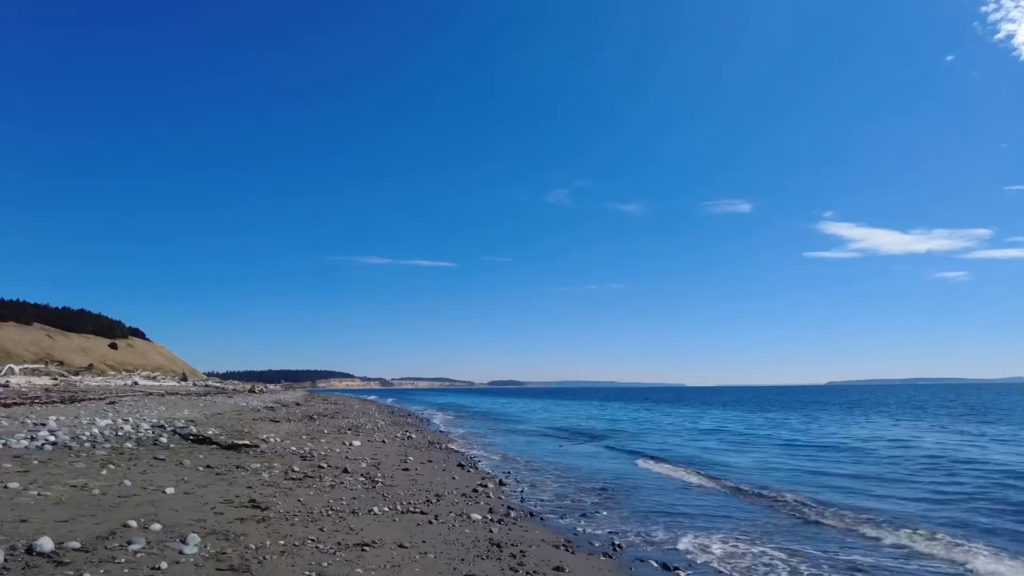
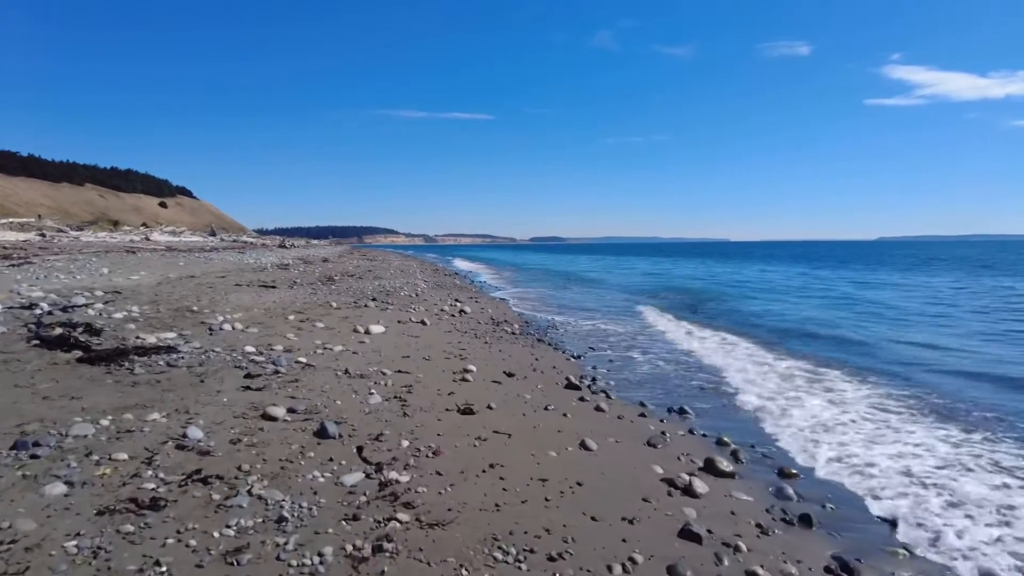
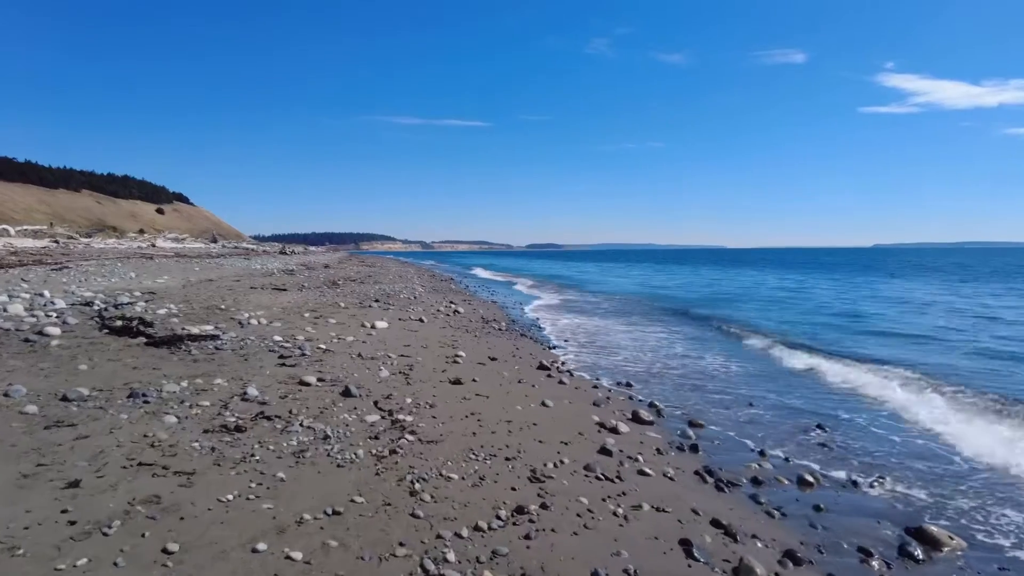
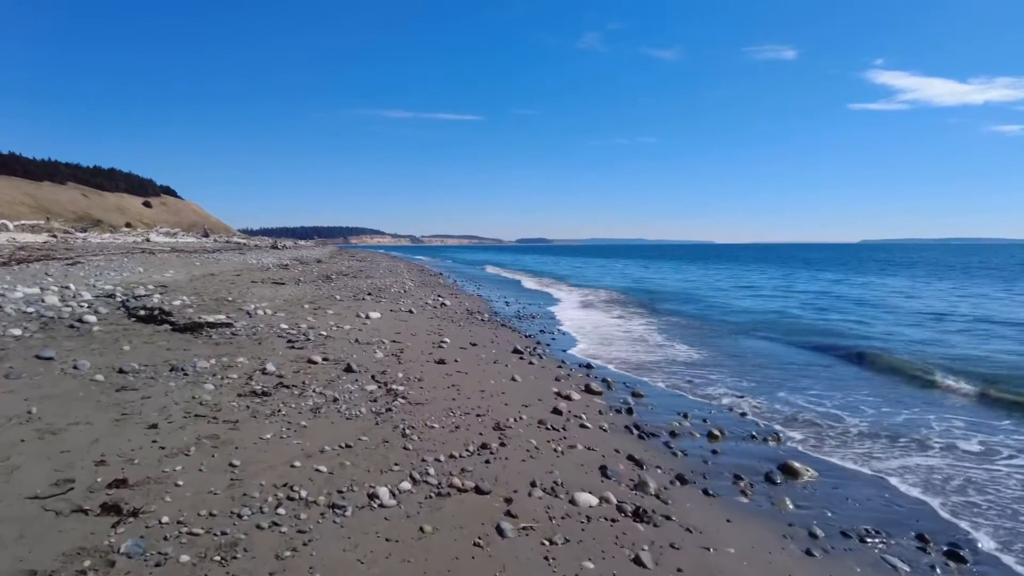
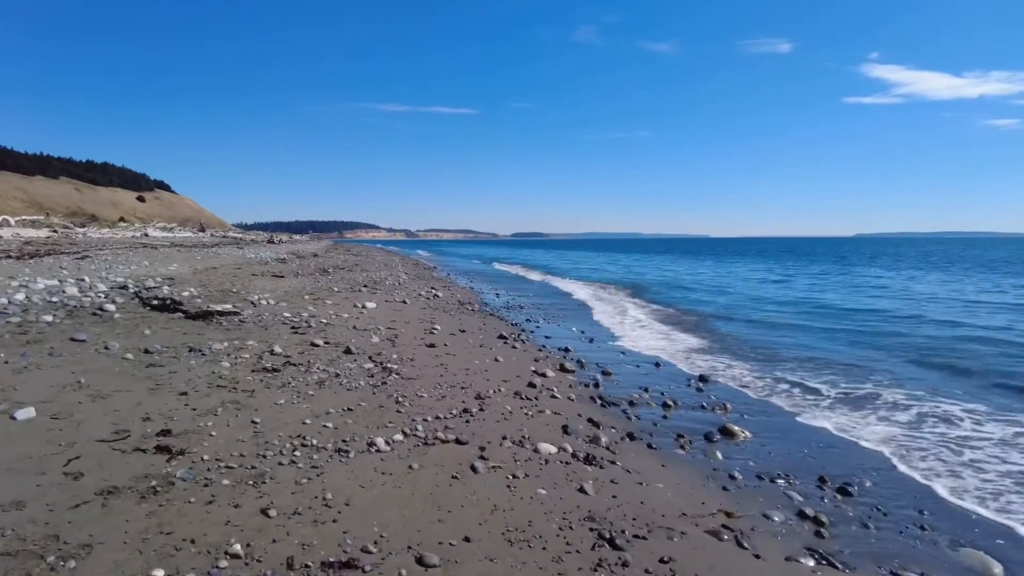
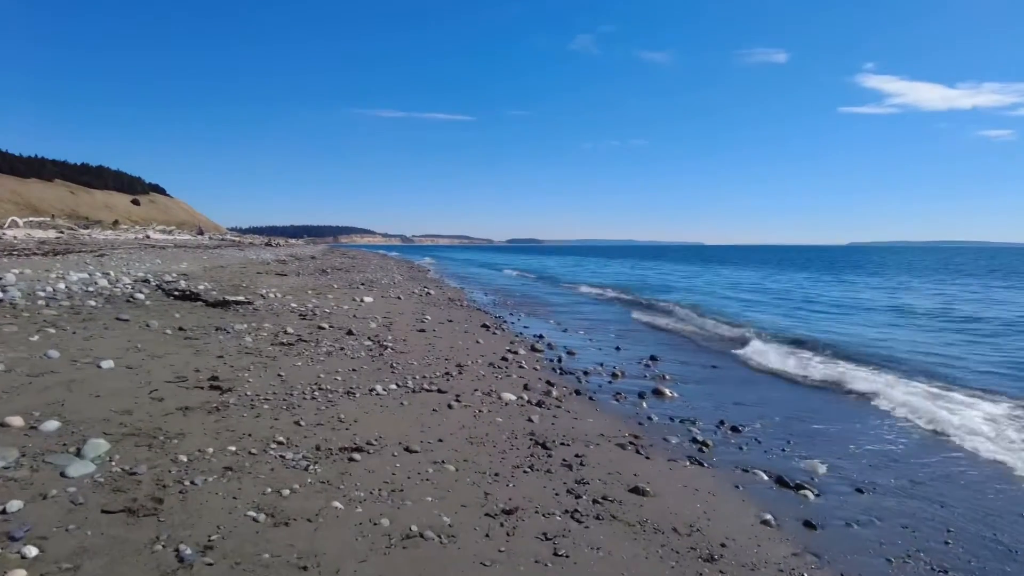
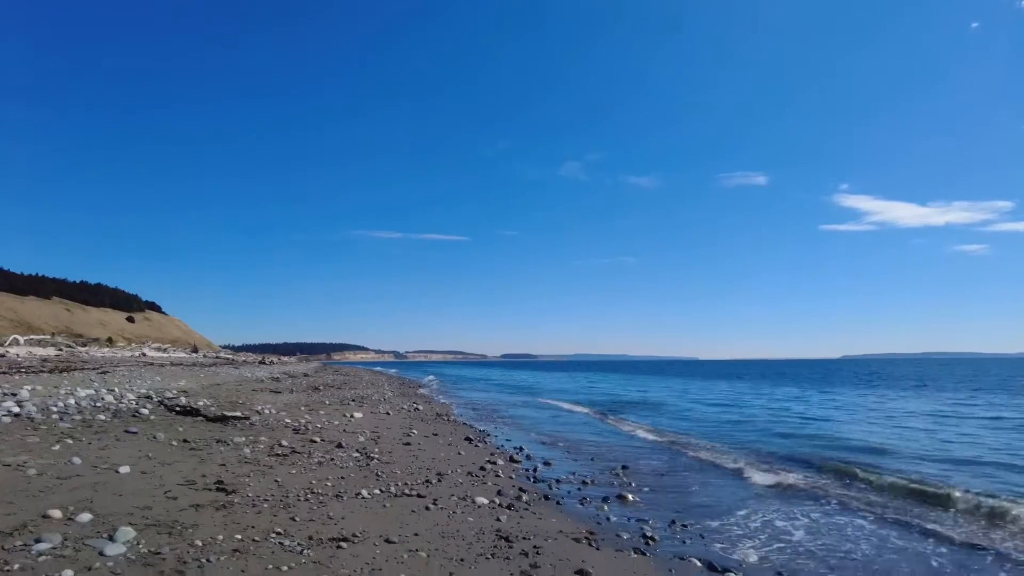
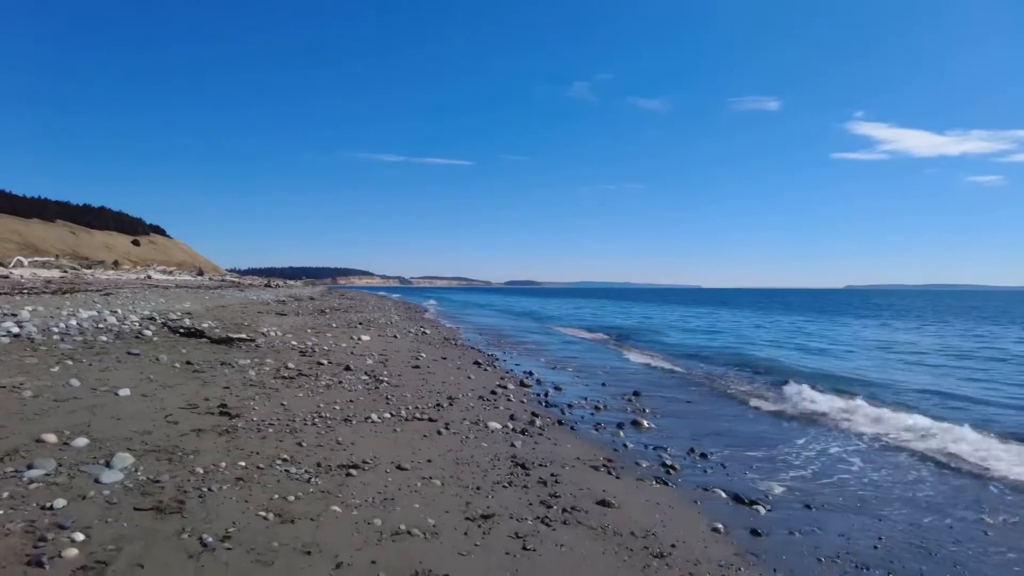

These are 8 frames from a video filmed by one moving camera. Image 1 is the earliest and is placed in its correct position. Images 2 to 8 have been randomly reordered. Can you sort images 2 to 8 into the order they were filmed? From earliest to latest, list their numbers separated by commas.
7, 8, 6, 5, 4, 3, 2
